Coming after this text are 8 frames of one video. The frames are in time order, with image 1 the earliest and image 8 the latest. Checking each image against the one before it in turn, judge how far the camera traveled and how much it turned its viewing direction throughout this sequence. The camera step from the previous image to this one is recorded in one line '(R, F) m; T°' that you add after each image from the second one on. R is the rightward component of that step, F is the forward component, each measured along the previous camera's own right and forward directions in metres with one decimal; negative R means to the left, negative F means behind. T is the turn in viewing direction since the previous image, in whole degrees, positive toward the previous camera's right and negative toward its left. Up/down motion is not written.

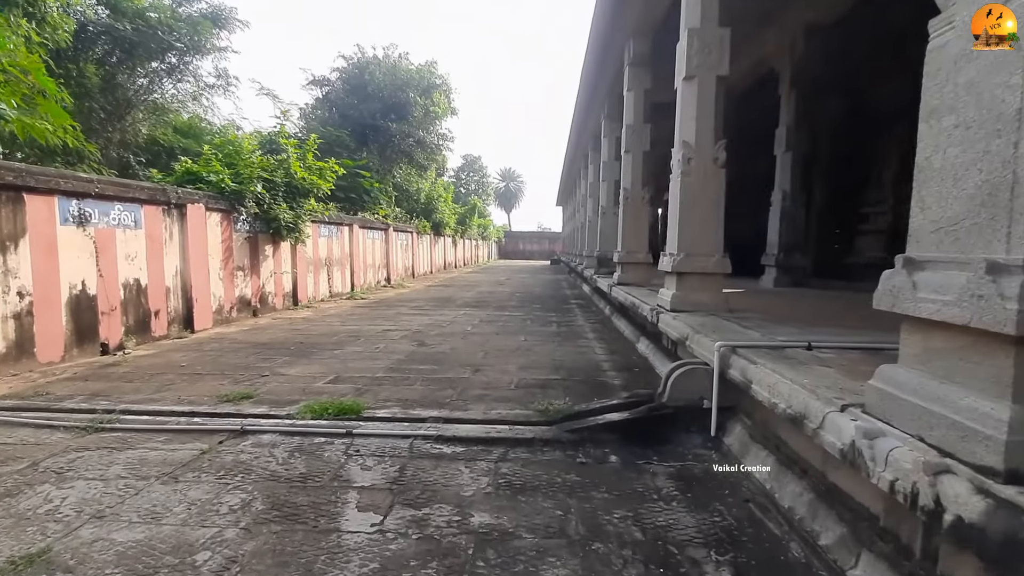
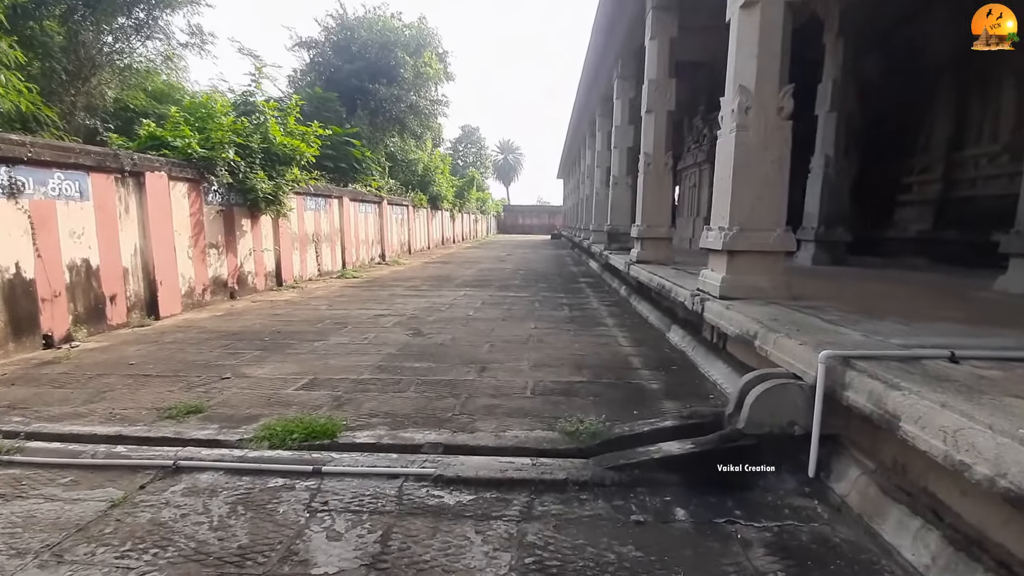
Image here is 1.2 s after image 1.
(-0.1, +0.6) m; 0°
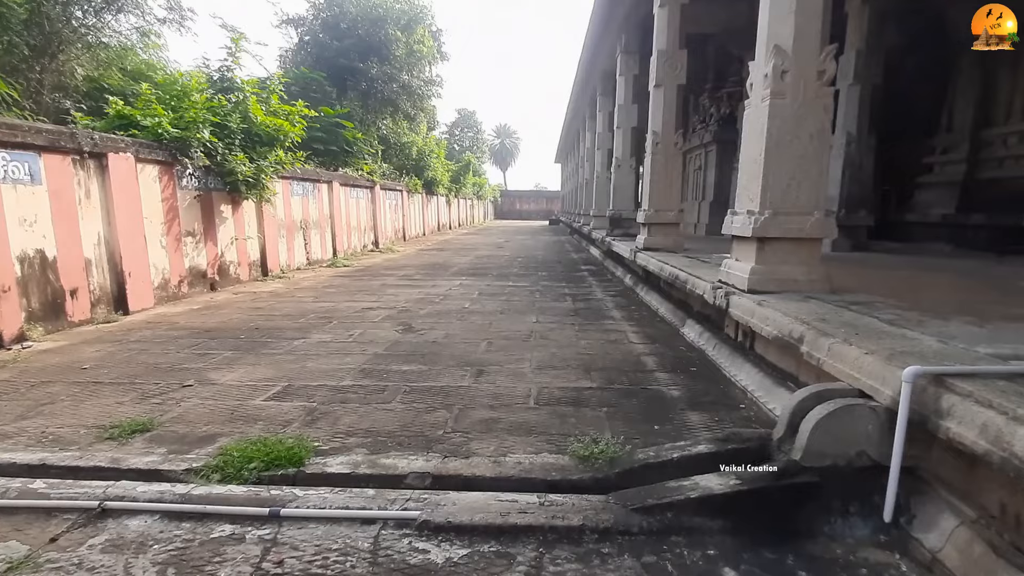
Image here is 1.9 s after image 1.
(0.0, +0.4) m; 0°
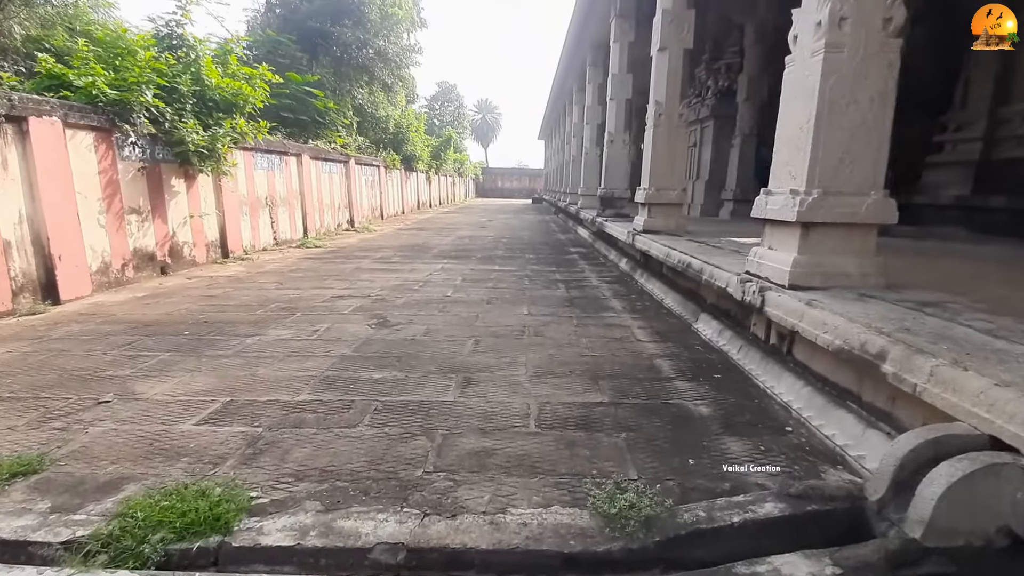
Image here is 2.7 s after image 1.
(-0.1, +0.5) m; +2°
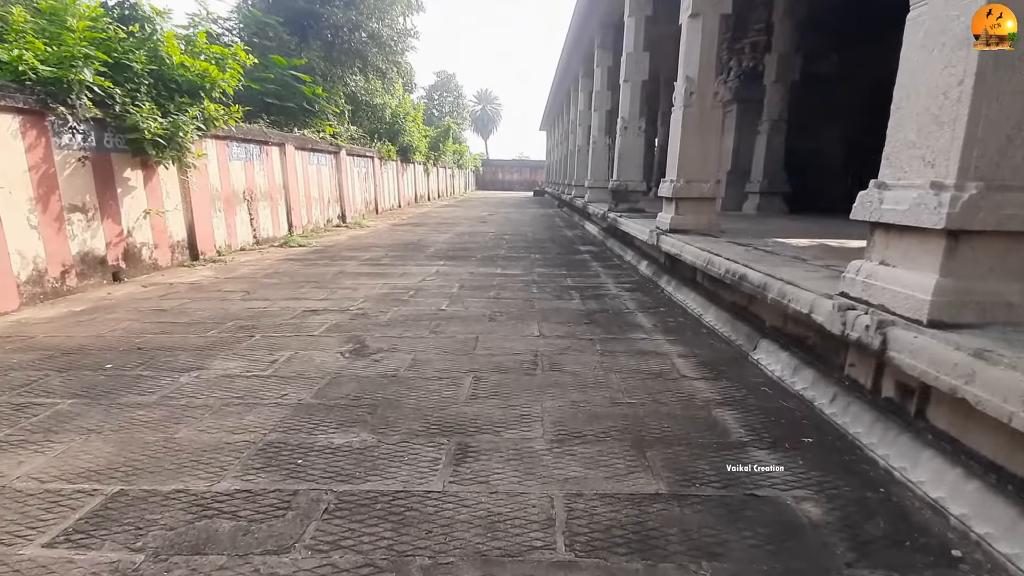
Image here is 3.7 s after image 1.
(0.0, +0.7) m; 0°
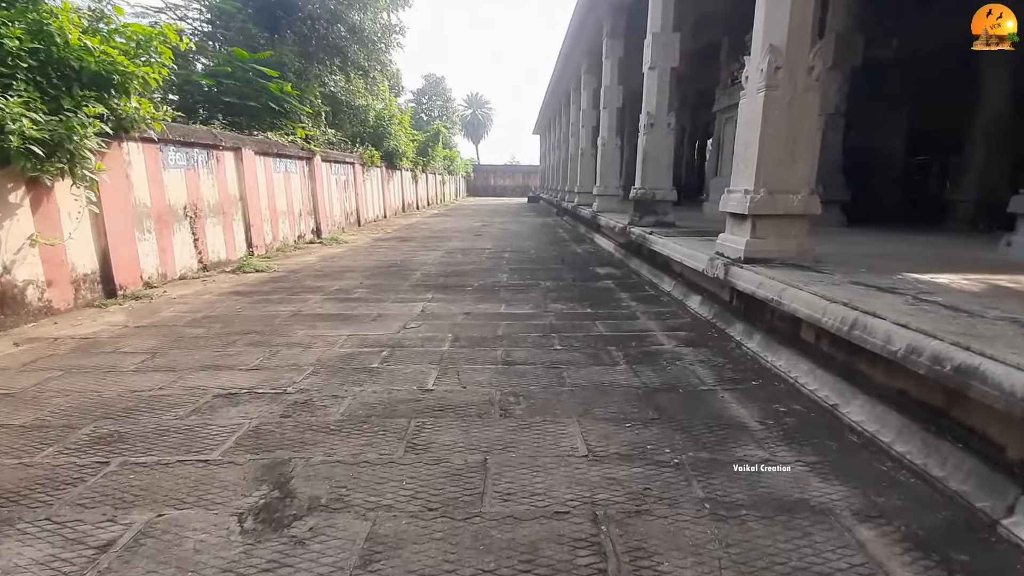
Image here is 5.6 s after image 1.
(-0.1, +1.1) m; +1°
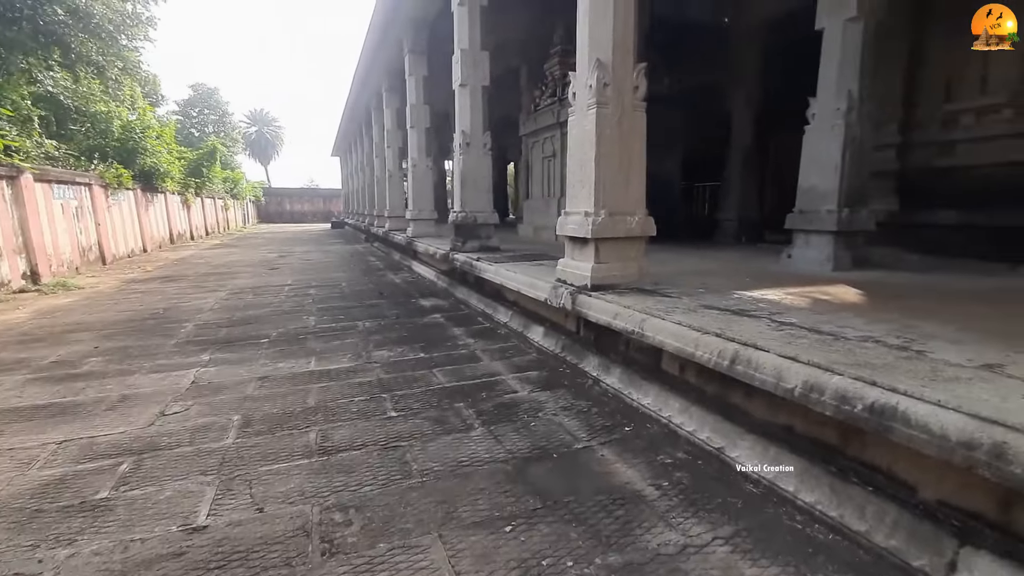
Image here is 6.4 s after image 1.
(0.0, +0.6) m; +21°
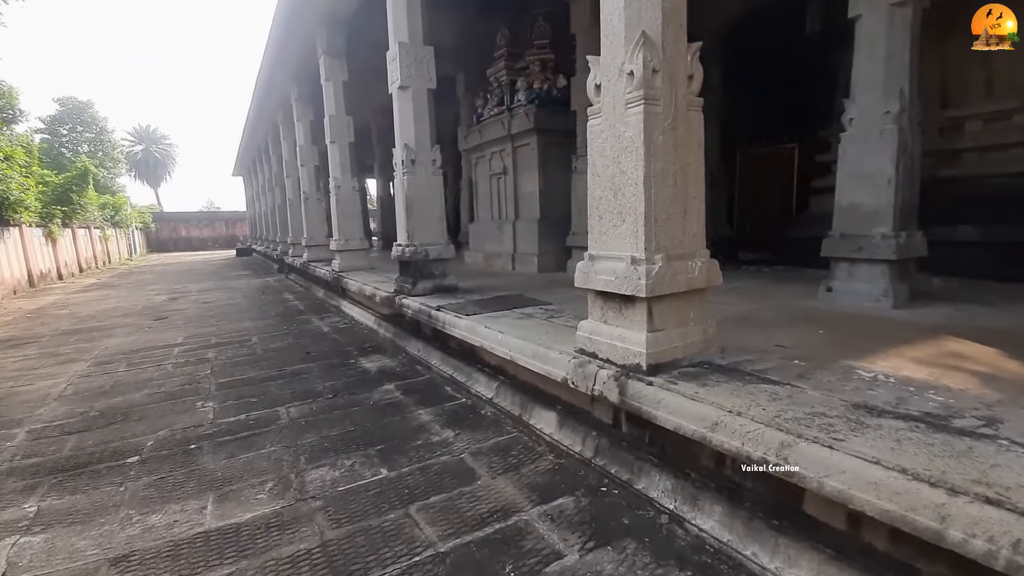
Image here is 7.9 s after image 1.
(-0.3, +0.9) m; +9°
